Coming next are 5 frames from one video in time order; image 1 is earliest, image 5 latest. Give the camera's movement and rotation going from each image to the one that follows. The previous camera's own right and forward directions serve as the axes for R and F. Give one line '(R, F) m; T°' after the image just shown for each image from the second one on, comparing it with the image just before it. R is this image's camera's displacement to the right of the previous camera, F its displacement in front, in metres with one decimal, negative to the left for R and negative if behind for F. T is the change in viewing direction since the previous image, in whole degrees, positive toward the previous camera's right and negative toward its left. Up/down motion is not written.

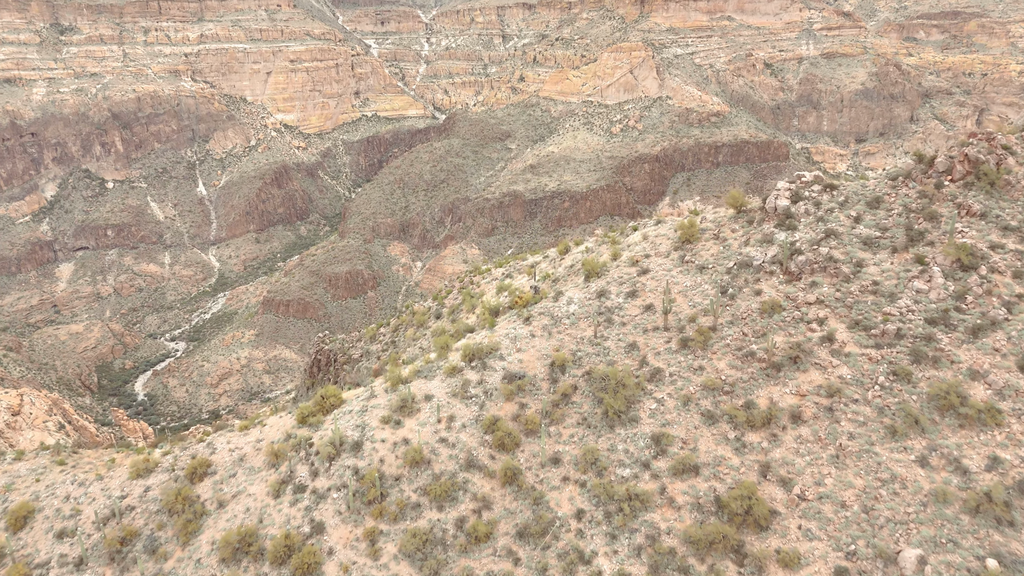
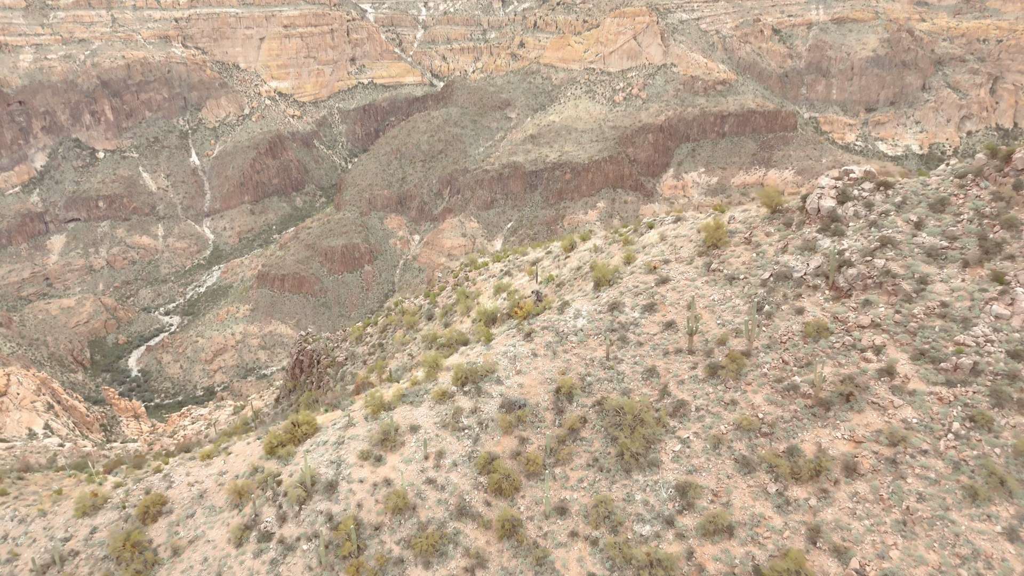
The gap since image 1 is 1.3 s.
(0.0, +2.1) m; 0°
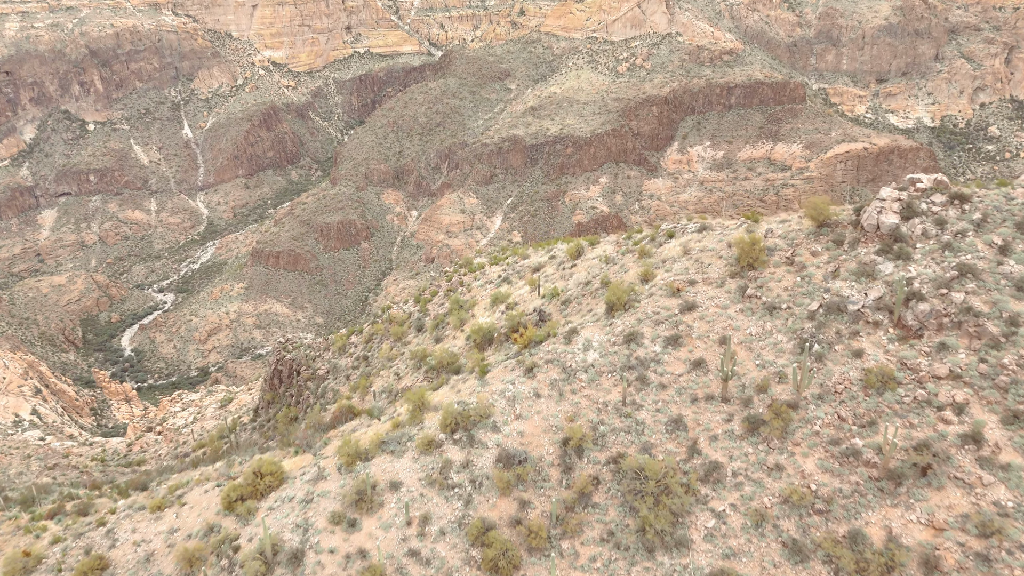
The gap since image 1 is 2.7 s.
(0.0, +2.0) m; 0°
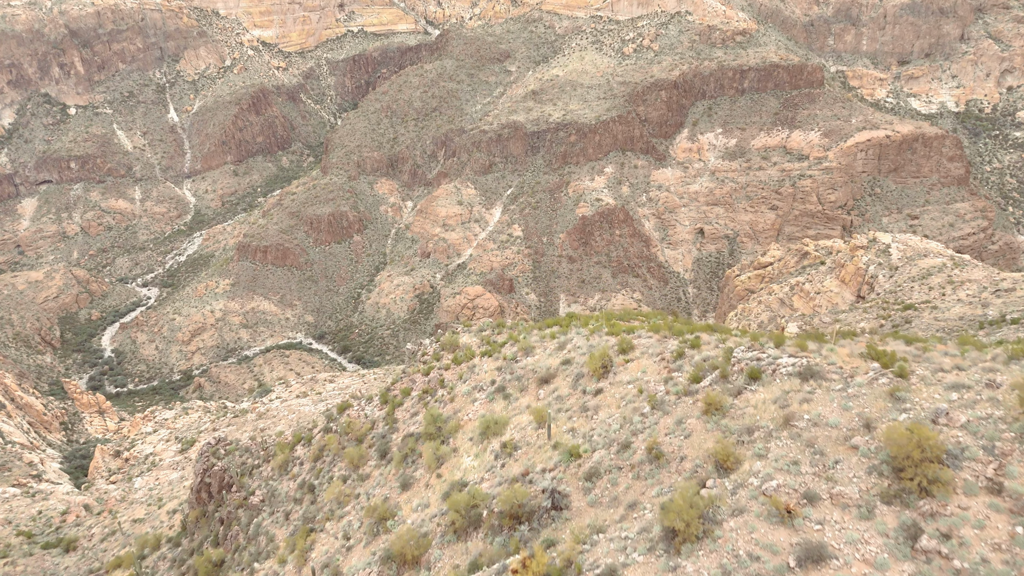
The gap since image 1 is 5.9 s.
(0.0, +4.8) m; 0°
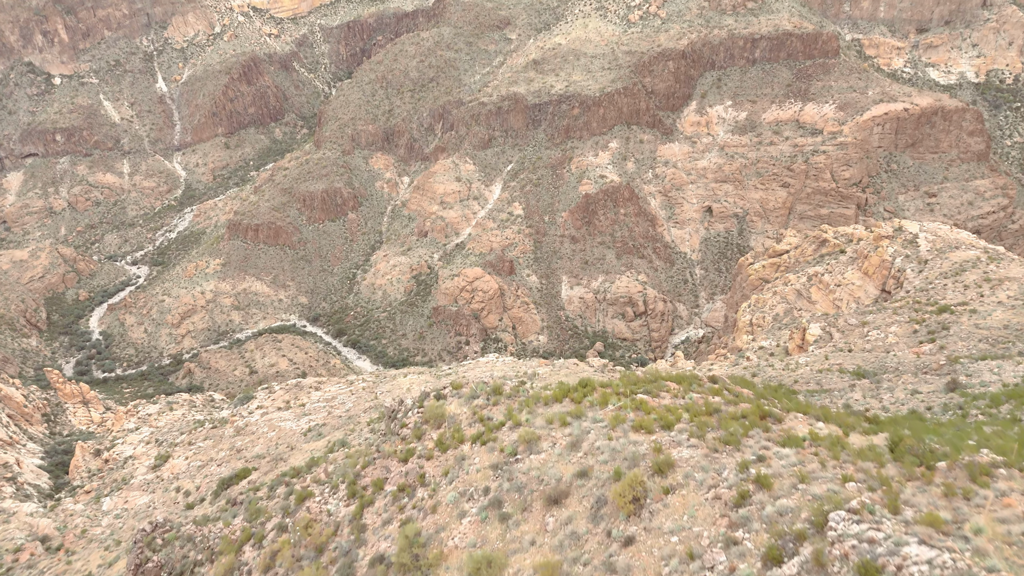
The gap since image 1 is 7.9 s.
(0.0, +3.0) m; 0°
